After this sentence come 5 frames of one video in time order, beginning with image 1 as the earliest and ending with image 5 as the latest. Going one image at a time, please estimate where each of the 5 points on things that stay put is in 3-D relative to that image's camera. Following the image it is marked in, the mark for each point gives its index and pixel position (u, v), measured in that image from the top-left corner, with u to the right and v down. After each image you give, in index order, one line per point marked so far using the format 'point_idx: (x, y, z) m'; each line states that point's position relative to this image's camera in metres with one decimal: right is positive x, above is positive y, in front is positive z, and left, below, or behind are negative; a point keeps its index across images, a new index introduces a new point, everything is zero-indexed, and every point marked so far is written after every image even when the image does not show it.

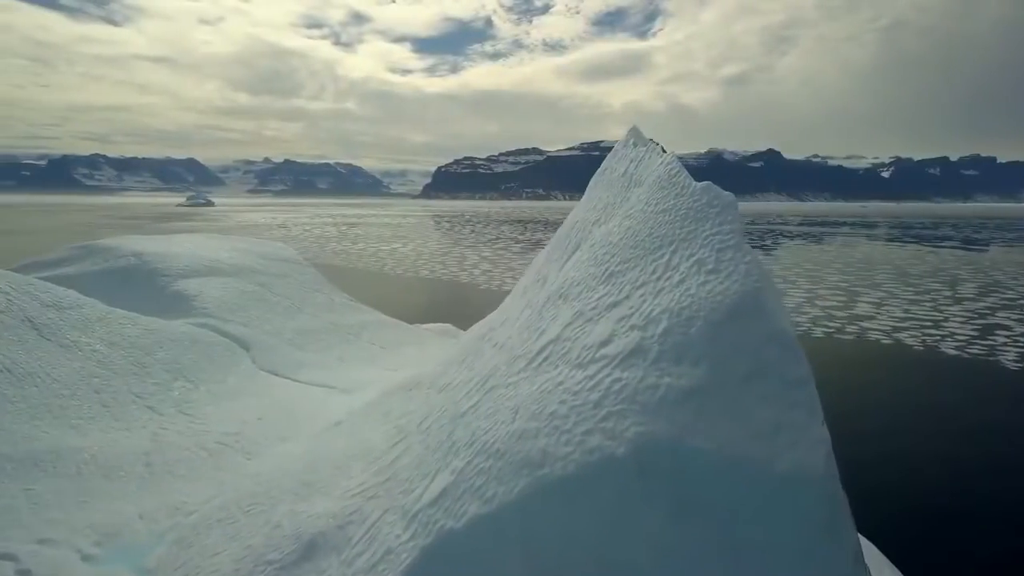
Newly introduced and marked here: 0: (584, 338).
0: (+0.5, -0.4, +4.9) m
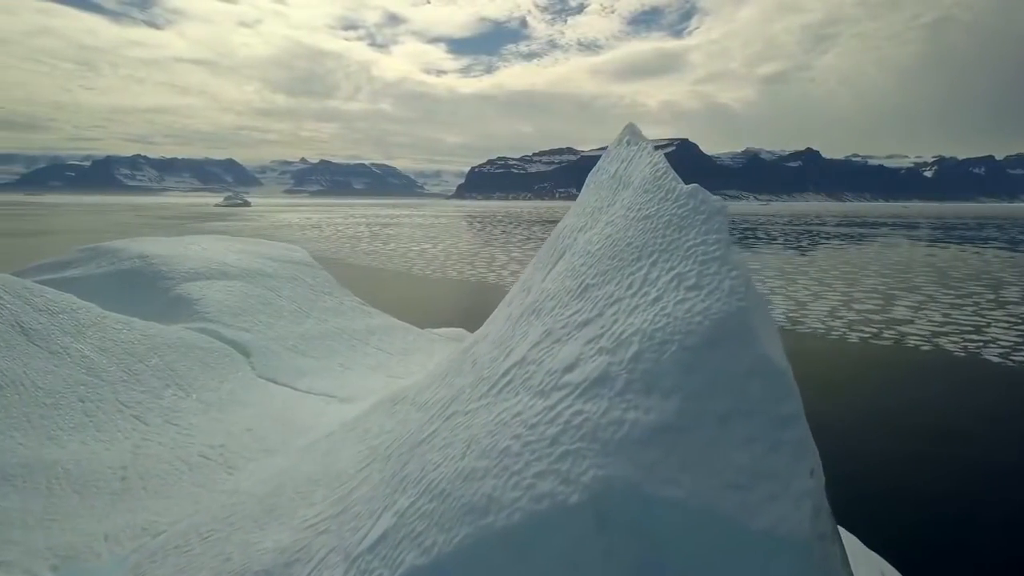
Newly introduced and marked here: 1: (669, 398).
0: (+0.3, -0.5, +4.4) m
1: (+0.9, -0.6, +3.7) m
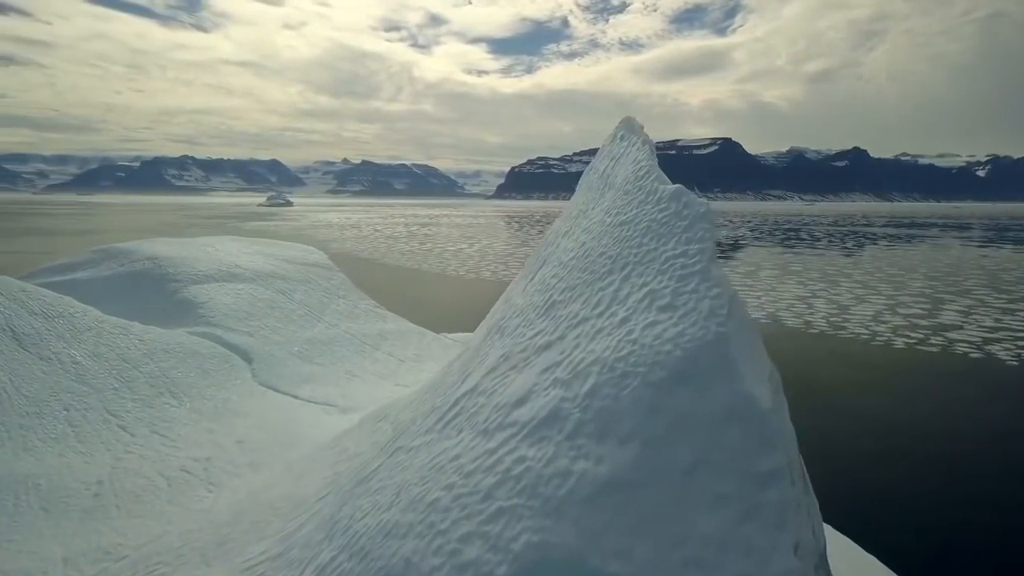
0: (-0.1, -0.7, +3.9) m
1: (+0.6, -0.8, +3.1) m
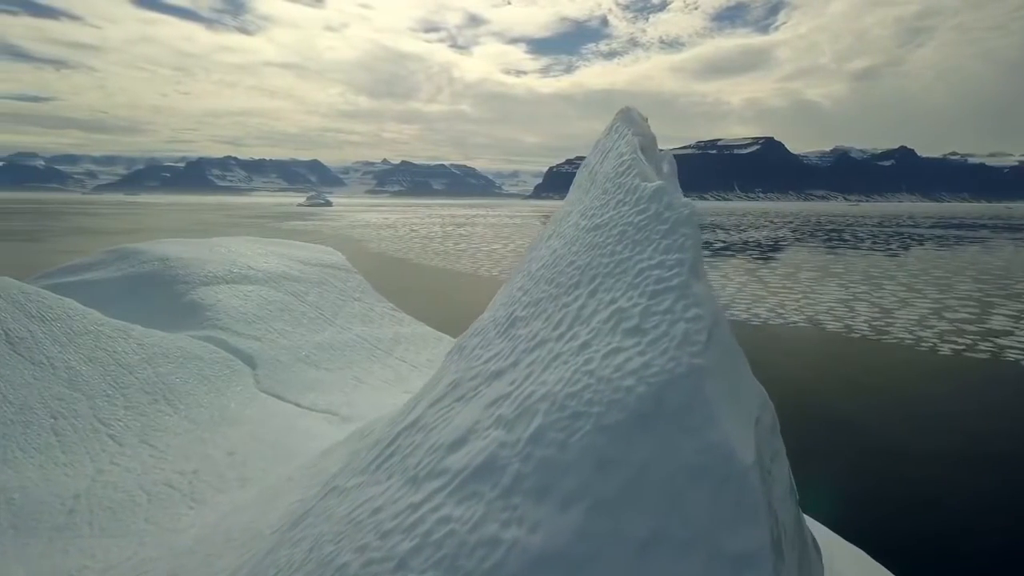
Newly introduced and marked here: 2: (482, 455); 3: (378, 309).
0: (-0.4, -0.8, +3.3) m
1: (+0.2, -0.9, +2.6) m
2: (-0.1, -0.8, +2.9) m
3: (-3.8, -0.6, +17.6) m
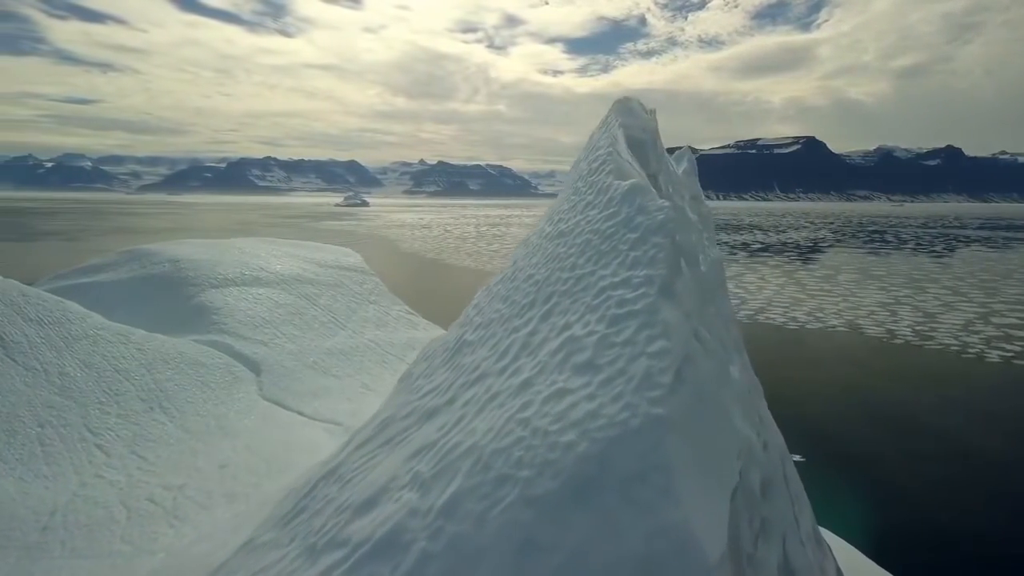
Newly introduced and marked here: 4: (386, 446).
0: (-0.6, -0.9, +2.8) m
1: (-0.1, -1.0, +2.0) m
2: (-0.4, -0.9, +2.4) m
3: (-3.4, -0.6, +17.3) m
4: (-0.8, -0.8, +3.6) m
